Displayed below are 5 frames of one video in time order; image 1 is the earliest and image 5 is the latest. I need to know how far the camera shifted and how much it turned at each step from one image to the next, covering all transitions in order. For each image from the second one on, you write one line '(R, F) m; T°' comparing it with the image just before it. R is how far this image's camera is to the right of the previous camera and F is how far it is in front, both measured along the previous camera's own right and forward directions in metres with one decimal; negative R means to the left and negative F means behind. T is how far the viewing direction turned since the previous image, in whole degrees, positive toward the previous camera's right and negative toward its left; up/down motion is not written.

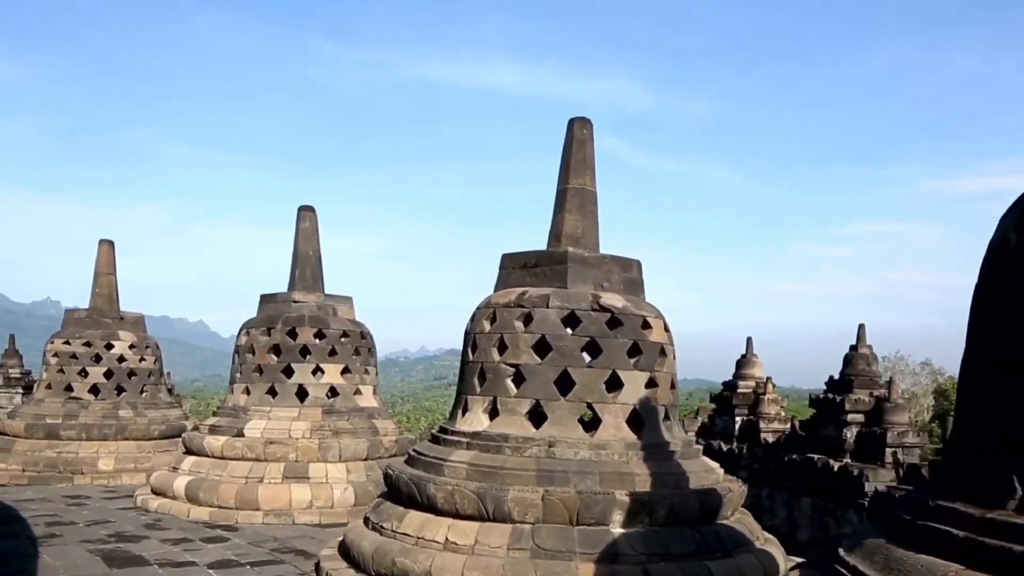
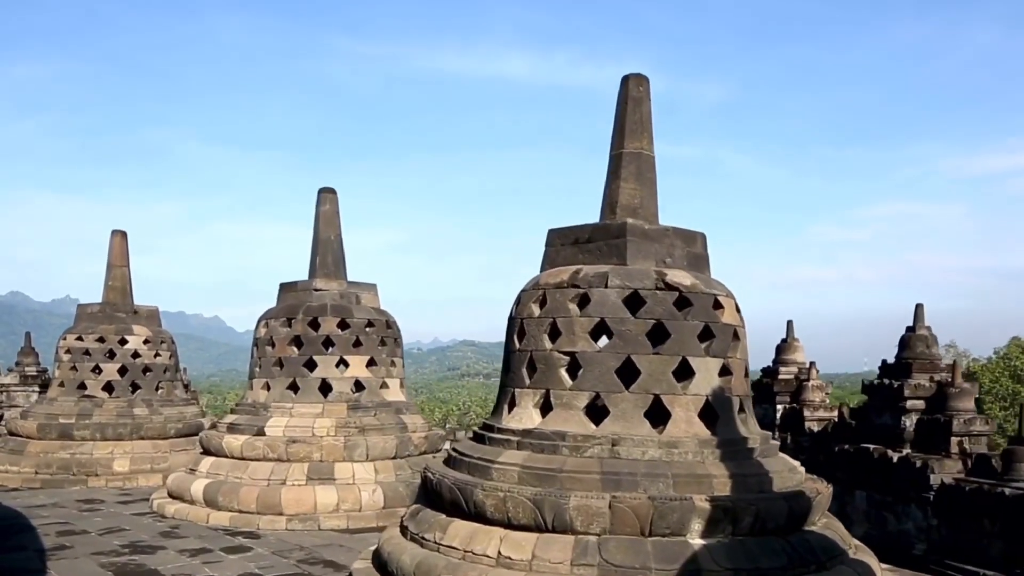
(-0.2, +0.6) m; -1°
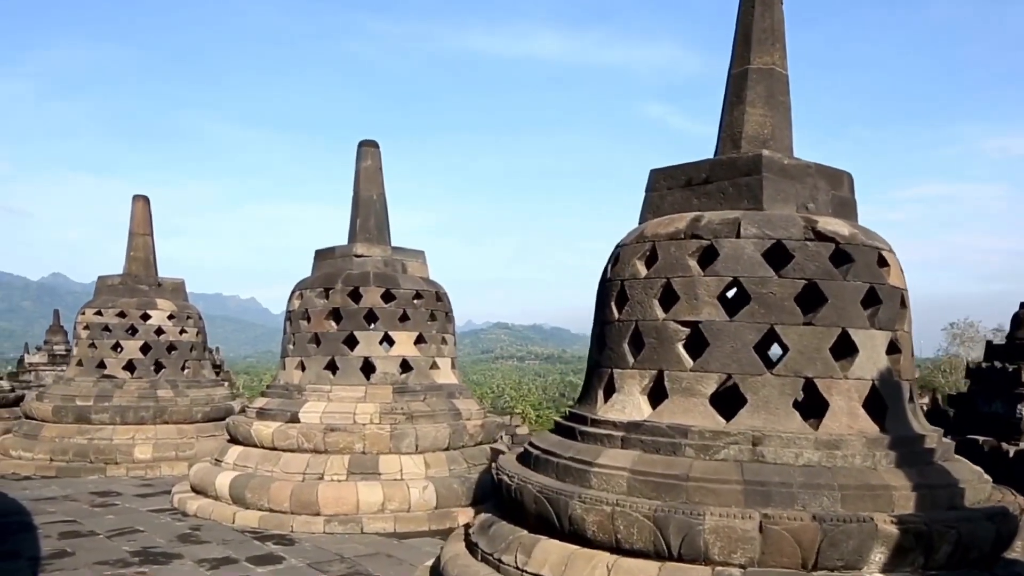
(-0.3, +1.0) m; -2°
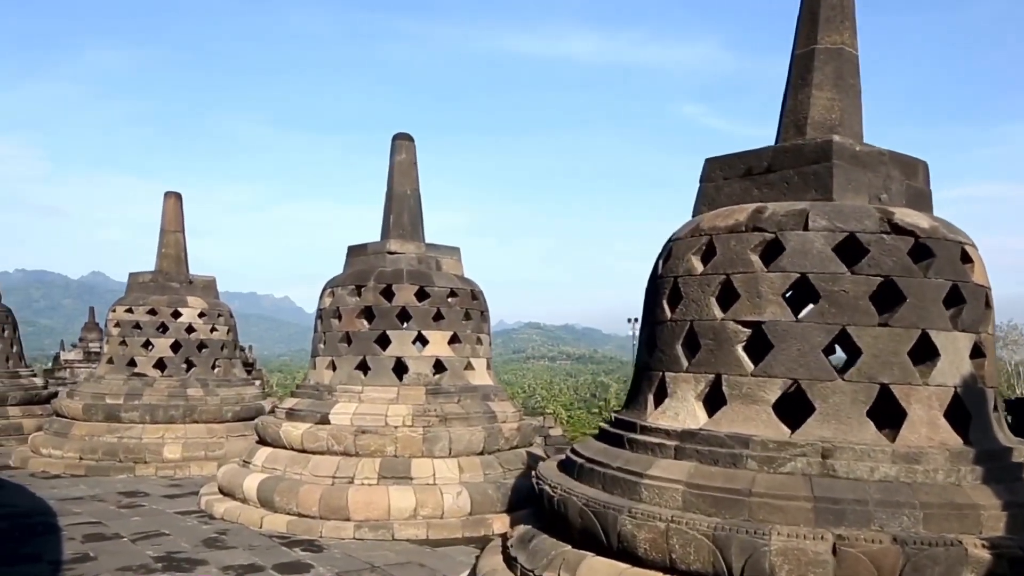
(-0.1, +0.3) m; -2°
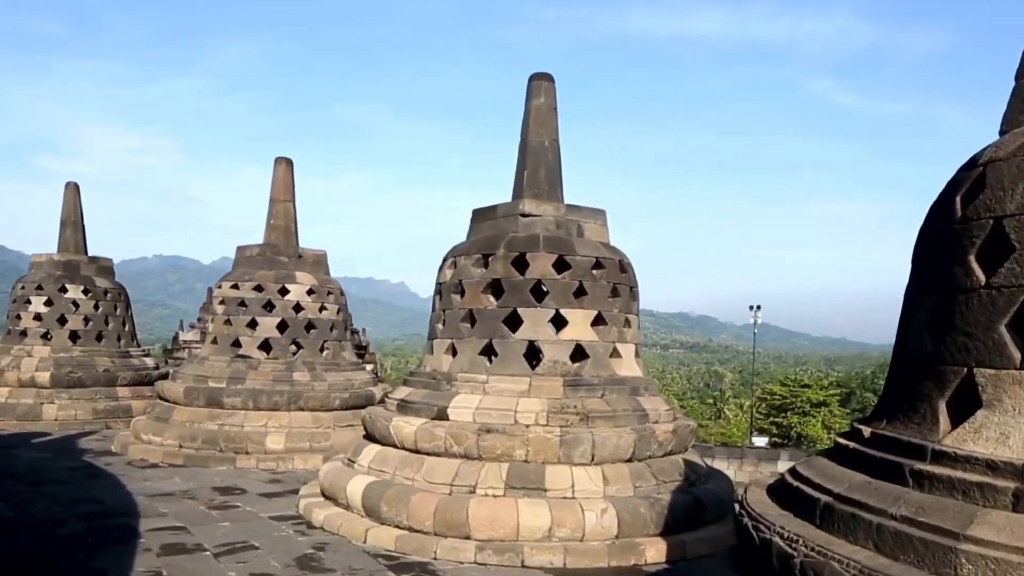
(-0.3, +1.2) m; -8°
